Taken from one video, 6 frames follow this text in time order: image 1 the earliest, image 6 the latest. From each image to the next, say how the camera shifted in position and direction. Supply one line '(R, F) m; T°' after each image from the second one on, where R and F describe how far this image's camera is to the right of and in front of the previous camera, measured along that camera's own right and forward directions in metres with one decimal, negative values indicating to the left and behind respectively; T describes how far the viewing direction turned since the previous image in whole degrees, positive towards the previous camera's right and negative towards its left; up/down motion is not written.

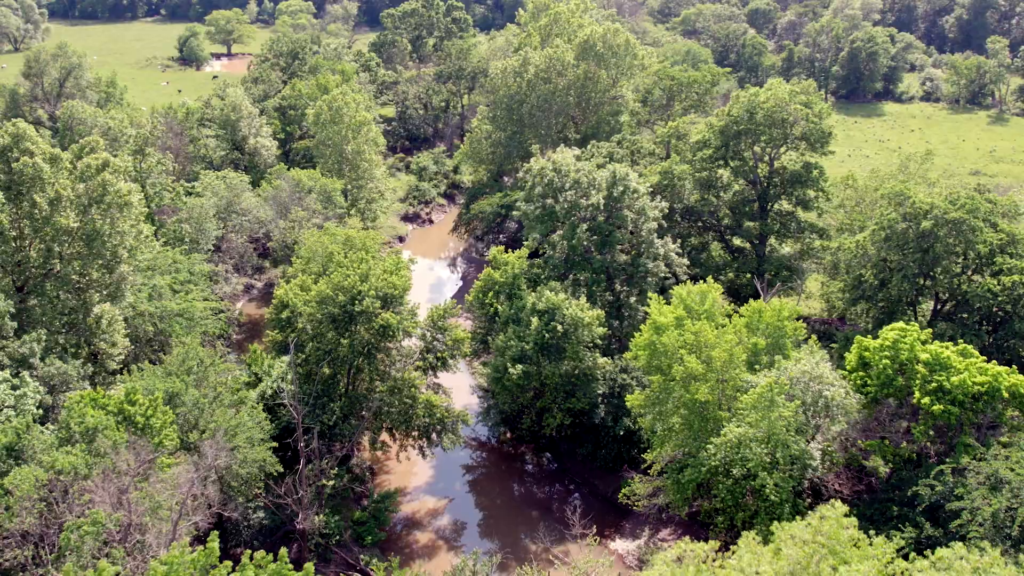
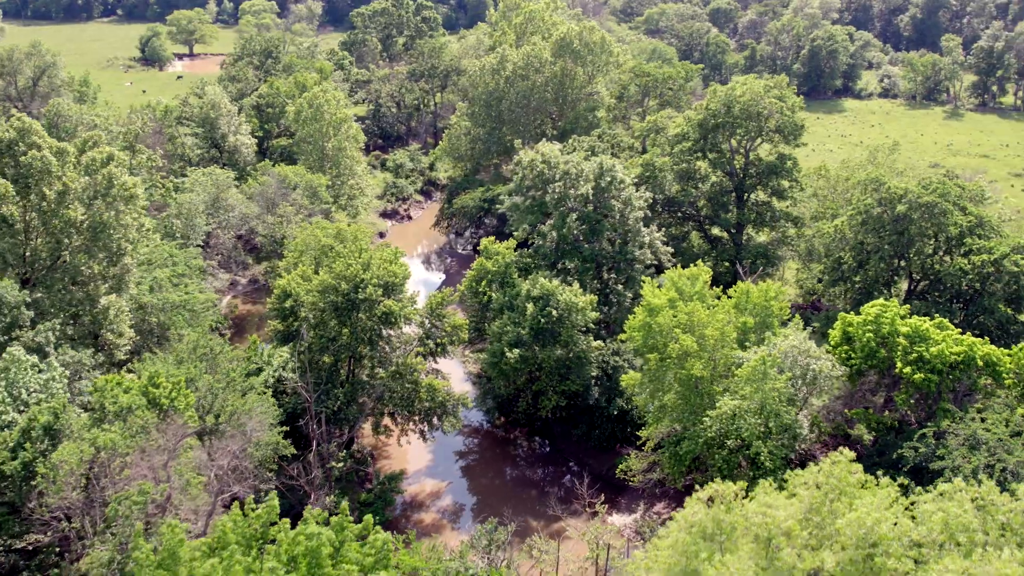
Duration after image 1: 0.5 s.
(-1.3, -1.2) m; +2°
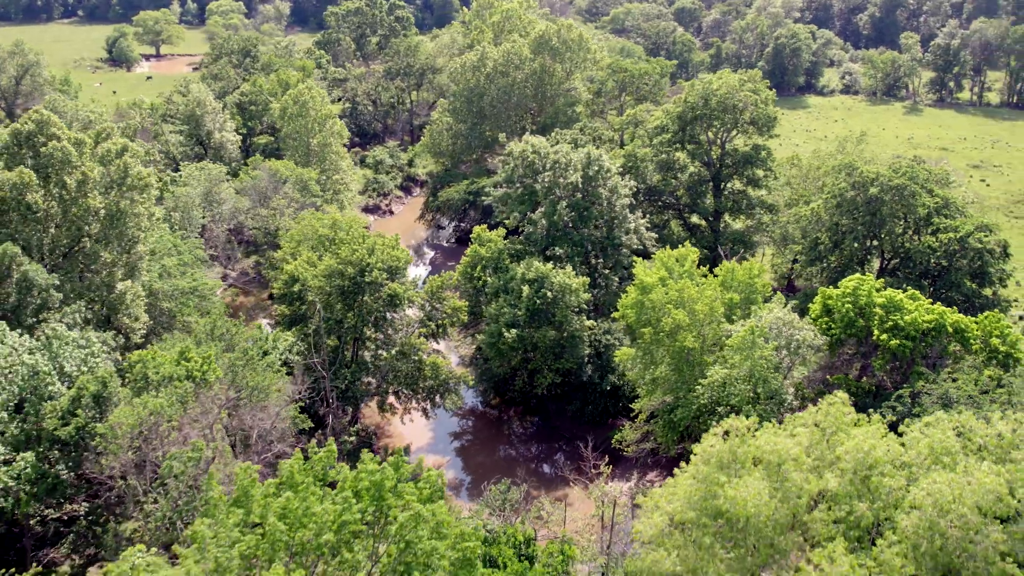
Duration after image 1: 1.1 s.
(-1.3, -1.8) m; +2°
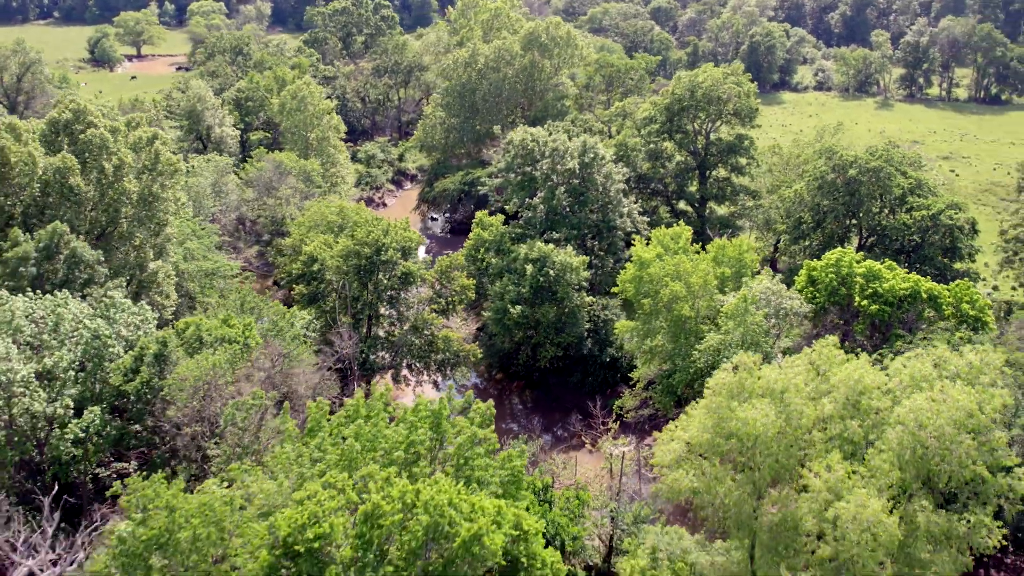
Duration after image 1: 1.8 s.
(-1.3, -2.4) m; +2°
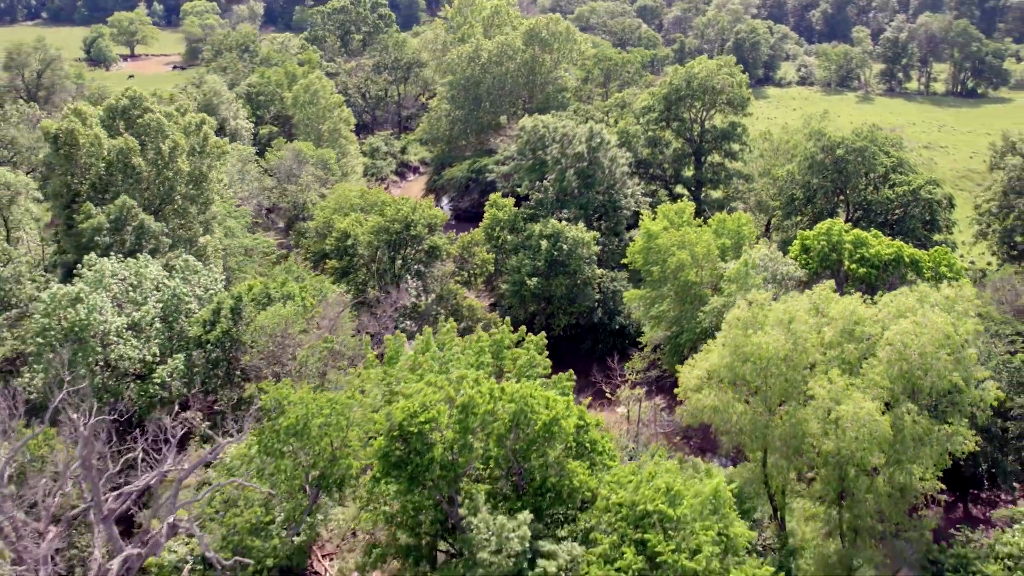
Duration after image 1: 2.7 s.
(-1.5, -3.3) m; +1°
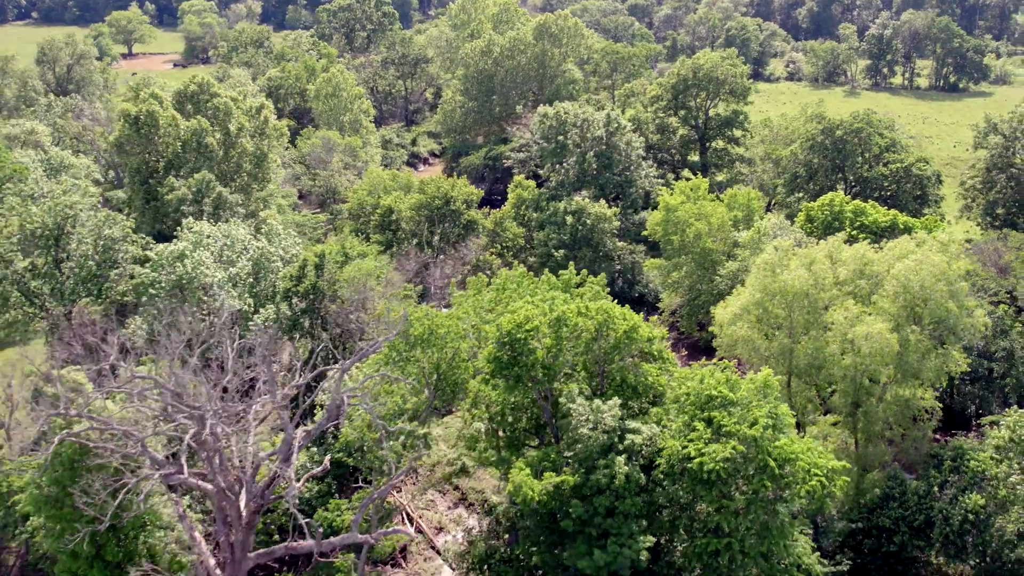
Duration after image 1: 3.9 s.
(-2.2, -3.9) m; +1°
